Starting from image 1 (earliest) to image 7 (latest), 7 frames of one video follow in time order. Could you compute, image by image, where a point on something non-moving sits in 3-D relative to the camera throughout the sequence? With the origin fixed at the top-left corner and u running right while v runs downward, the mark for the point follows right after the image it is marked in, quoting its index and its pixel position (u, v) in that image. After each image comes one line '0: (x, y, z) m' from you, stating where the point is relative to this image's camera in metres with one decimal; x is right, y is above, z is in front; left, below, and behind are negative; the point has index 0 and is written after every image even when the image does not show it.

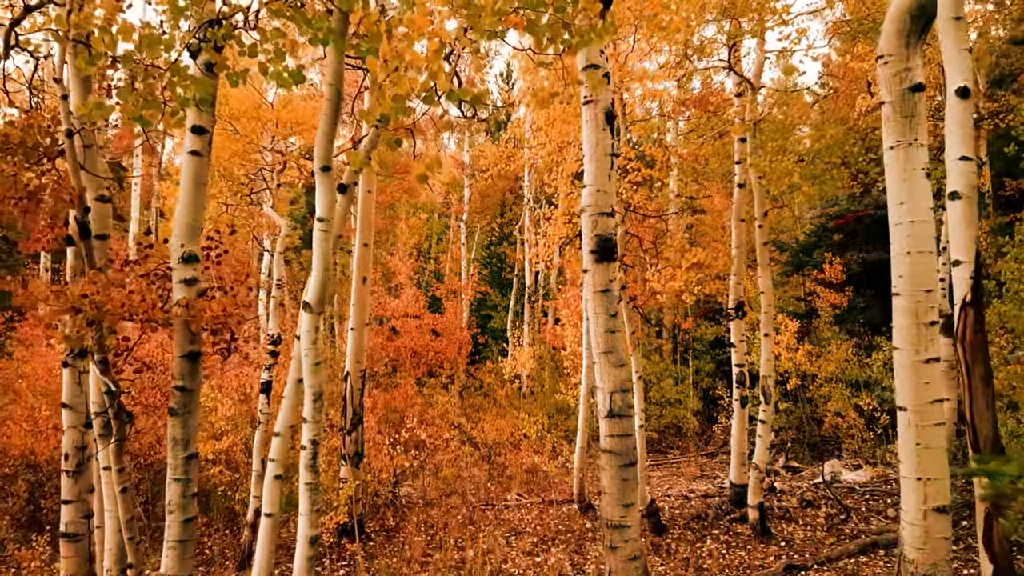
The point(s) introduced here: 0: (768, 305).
0: (+2.4, -0.2, +8.8) m
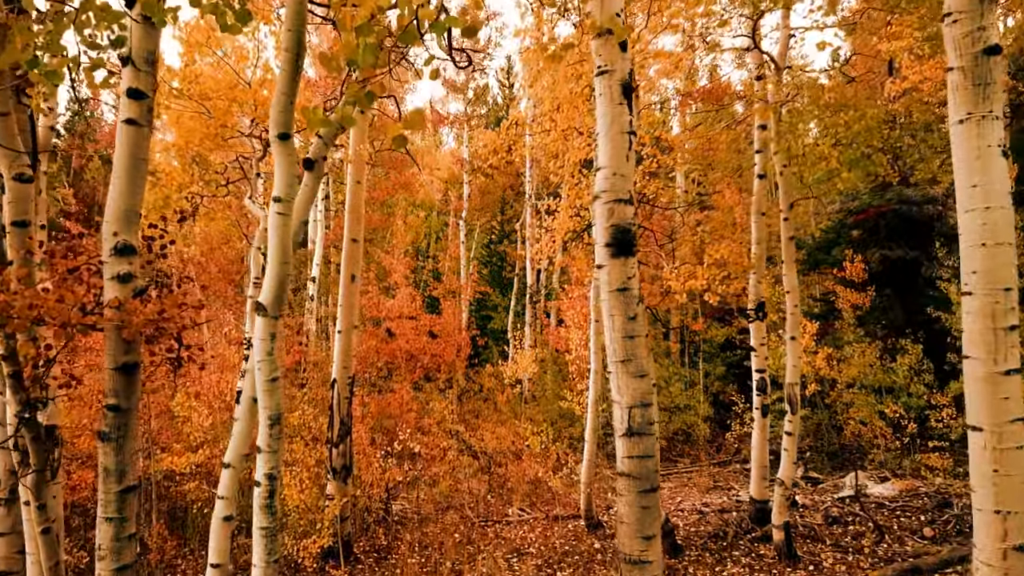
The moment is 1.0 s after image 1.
0: (+2.4, -0.2, +8.1) m
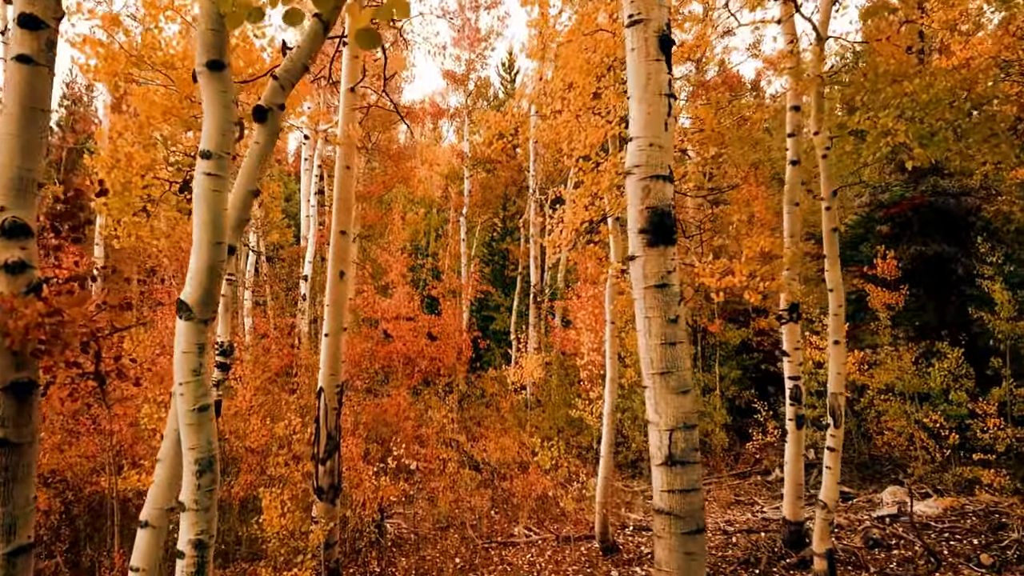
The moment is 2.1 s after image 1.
0: (+2.5, -0.1, +7.2) m
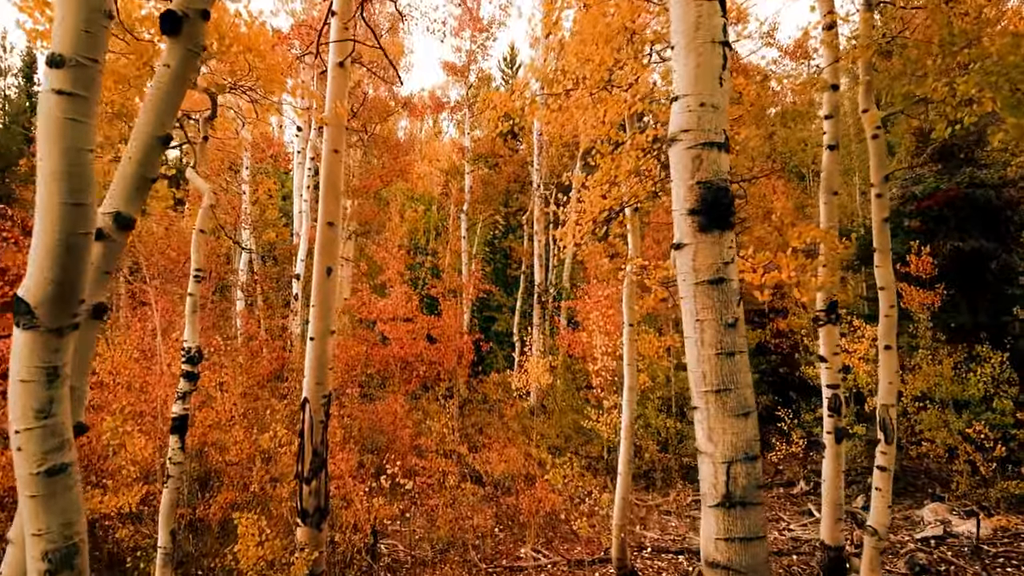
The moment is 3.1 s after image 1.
0: (+2.5, -0.1, +6.3) m
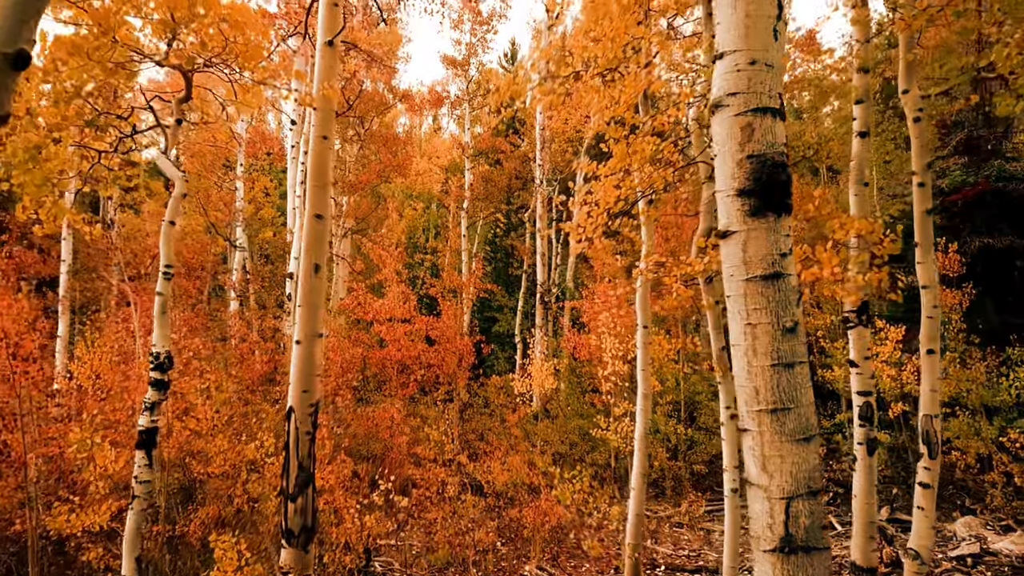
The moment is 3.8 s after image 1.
0: (+2.5, -0.1, +5.7) m
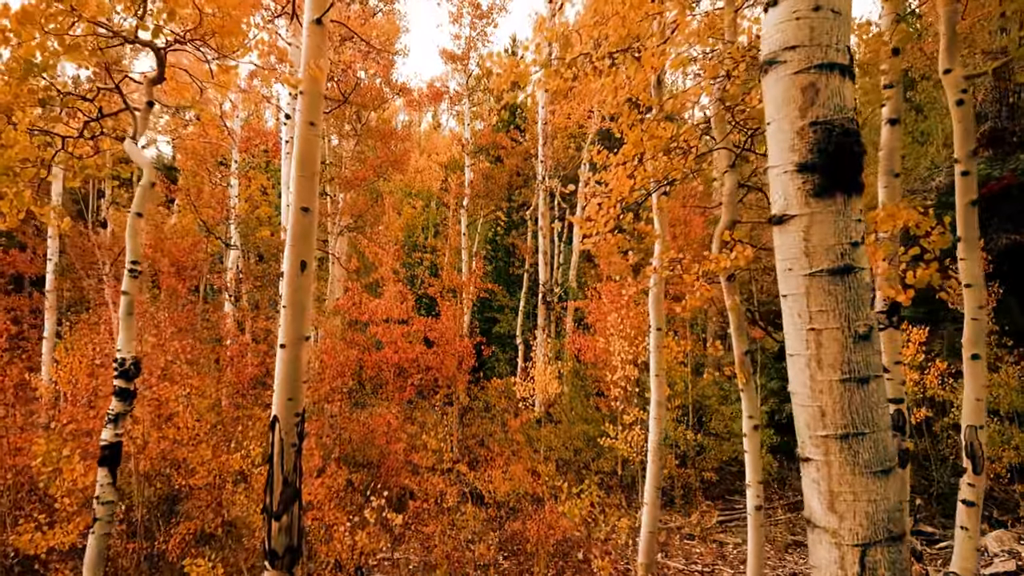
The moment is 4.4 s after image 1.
0: (+2.6, -0.1, +5.2) m
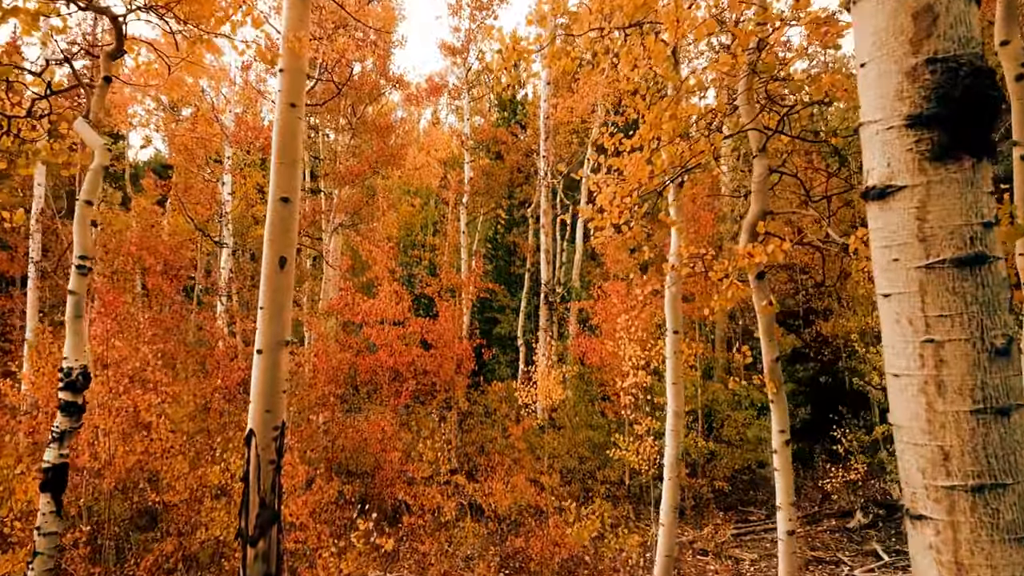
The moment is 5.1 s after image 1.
0: (+2.6, -0.1, +4.7) m
